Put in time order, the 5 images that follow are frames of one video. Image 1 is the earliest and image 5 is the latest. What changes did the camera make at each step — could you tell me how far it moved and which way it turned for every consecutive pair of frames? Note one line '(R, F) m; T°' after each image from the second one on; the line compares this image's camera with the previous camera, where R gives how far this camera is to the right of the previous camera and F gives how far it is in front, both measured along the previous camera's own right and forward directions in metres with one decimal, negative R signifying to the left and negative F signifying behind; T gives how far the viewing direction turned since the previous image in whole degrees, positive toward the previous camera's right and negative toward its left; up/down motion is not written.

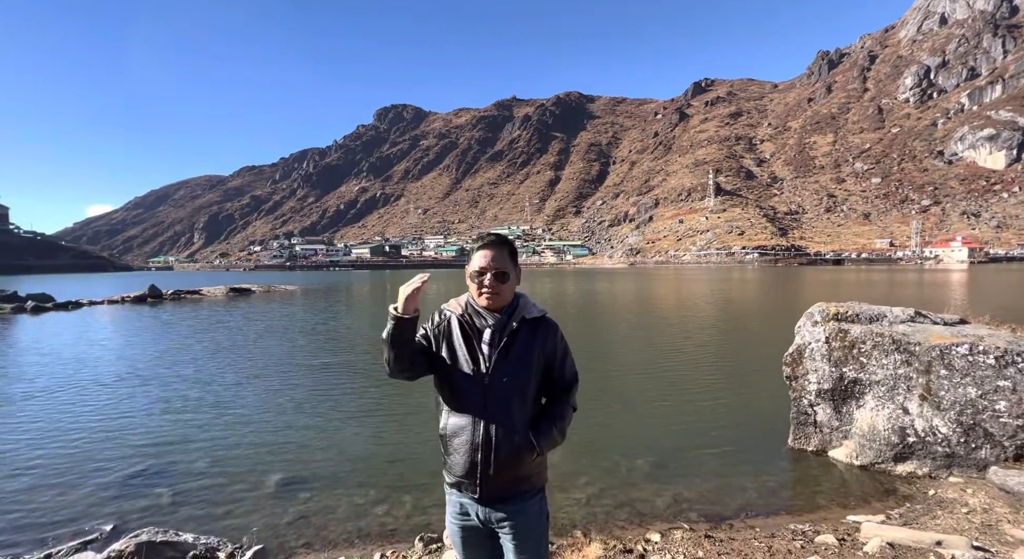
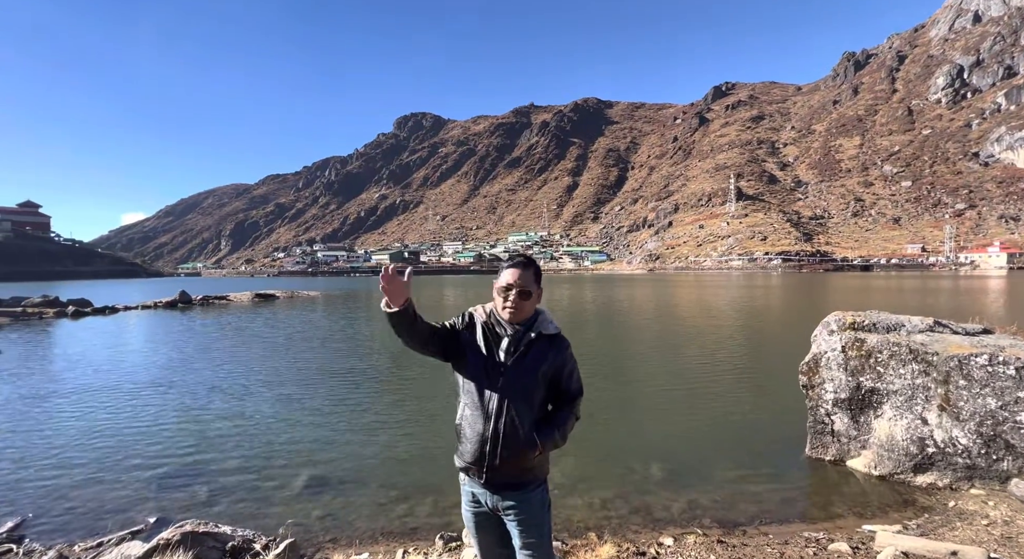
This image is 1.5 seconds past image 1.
(+0.7, -0.2) m; -3°
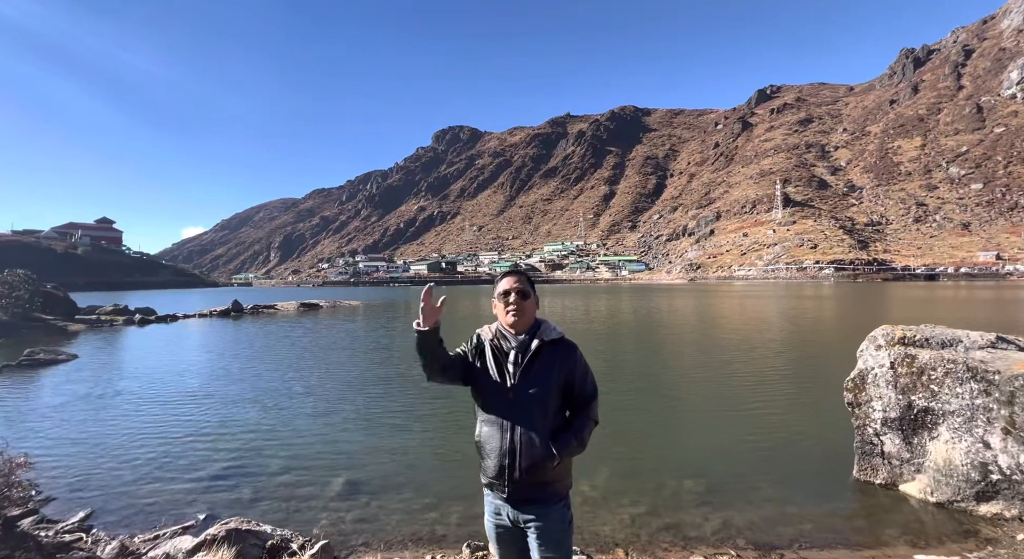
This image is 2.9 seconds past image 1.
(+1.7, -0.1) m; -6°
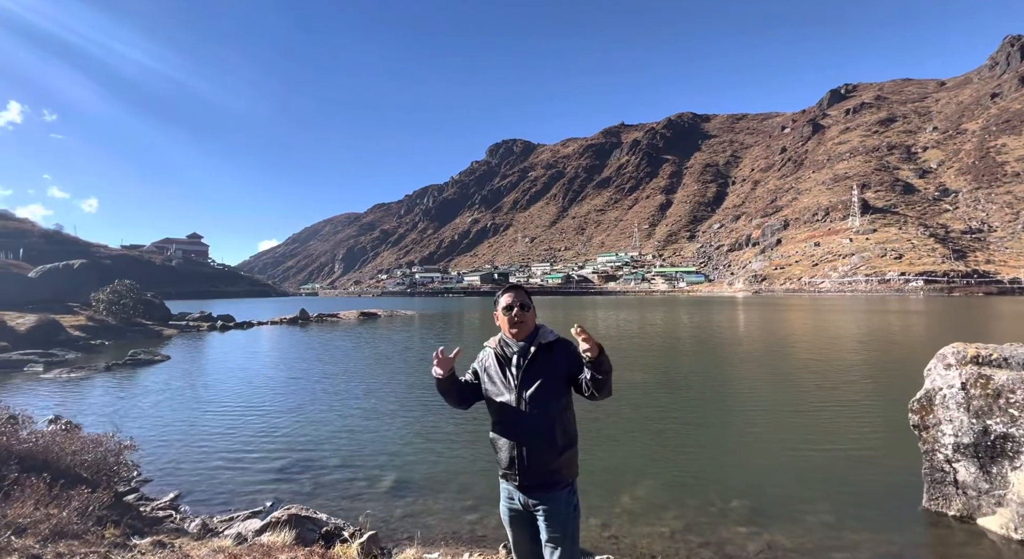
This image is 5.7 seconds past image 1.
(+2.7, +0.3) m; -8°
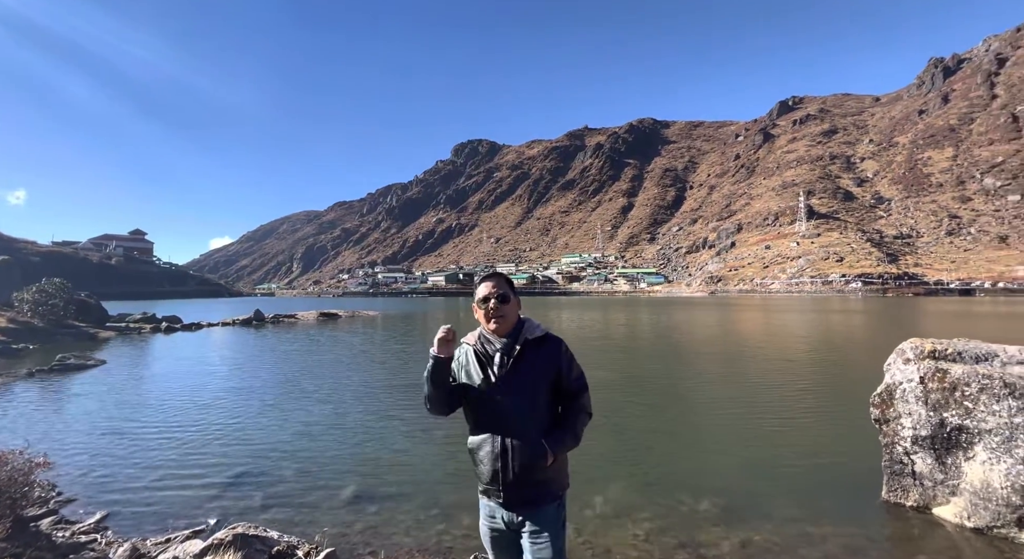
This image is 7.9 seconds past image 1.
(-1.9, 0.0) m; +6°
